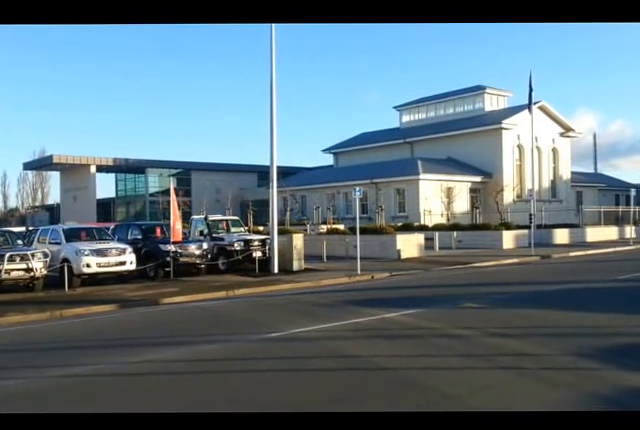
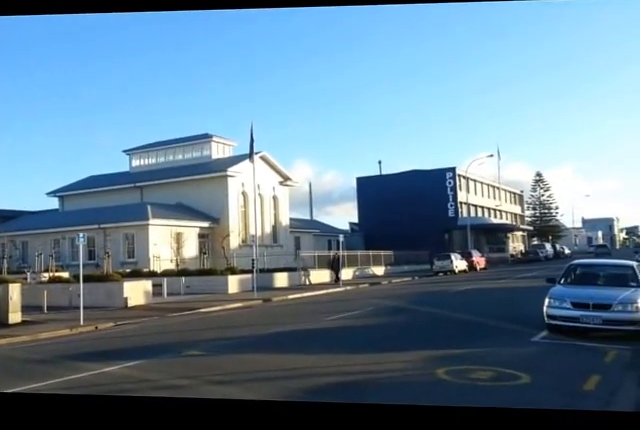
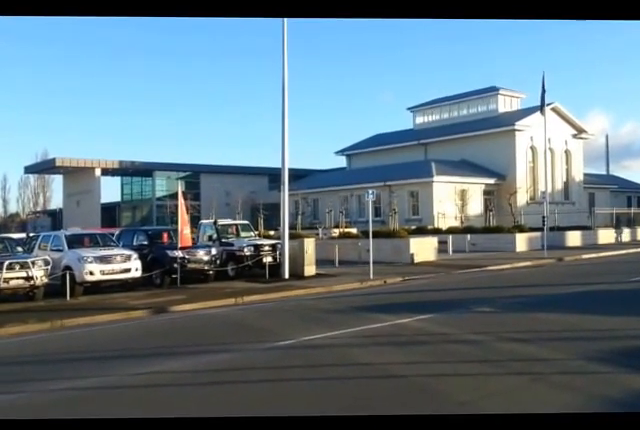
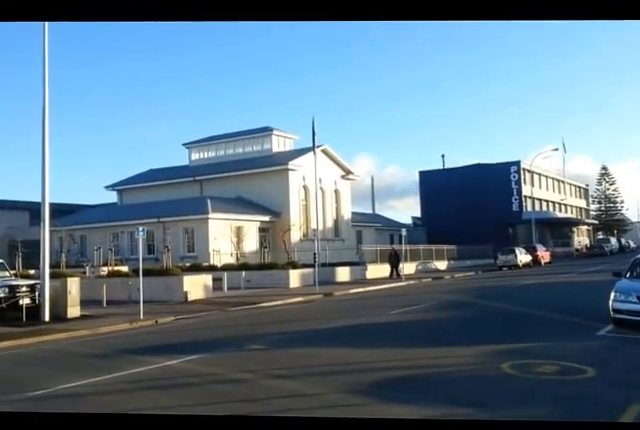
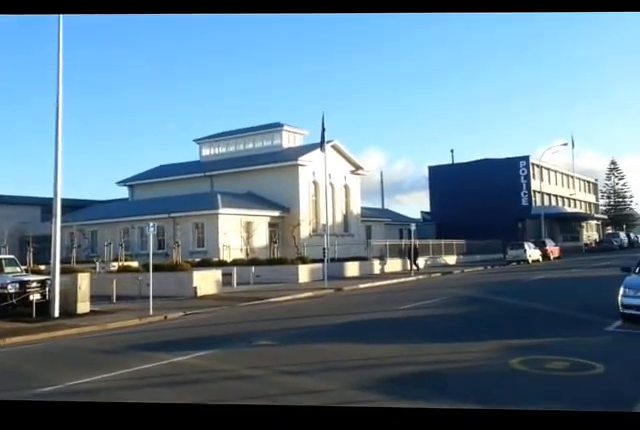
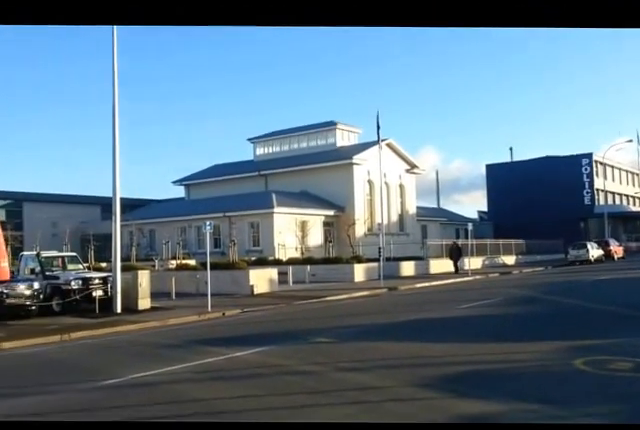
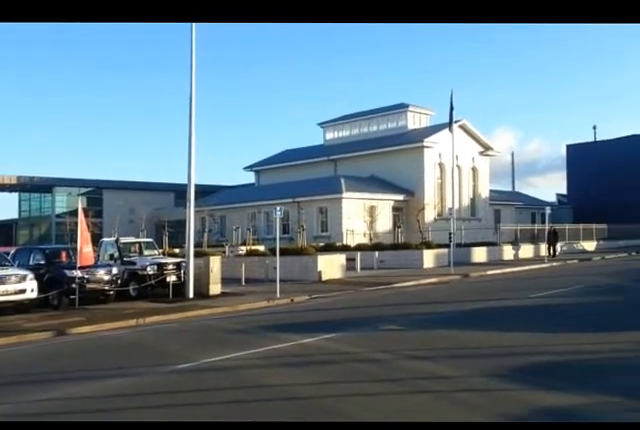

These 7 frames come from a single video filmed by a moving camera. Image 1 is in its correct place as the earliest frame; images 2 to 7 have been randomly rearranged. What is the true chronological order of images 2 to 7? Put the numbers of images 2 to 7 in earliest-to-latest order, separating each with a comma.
3, 7, 5, 2, 4, 6
